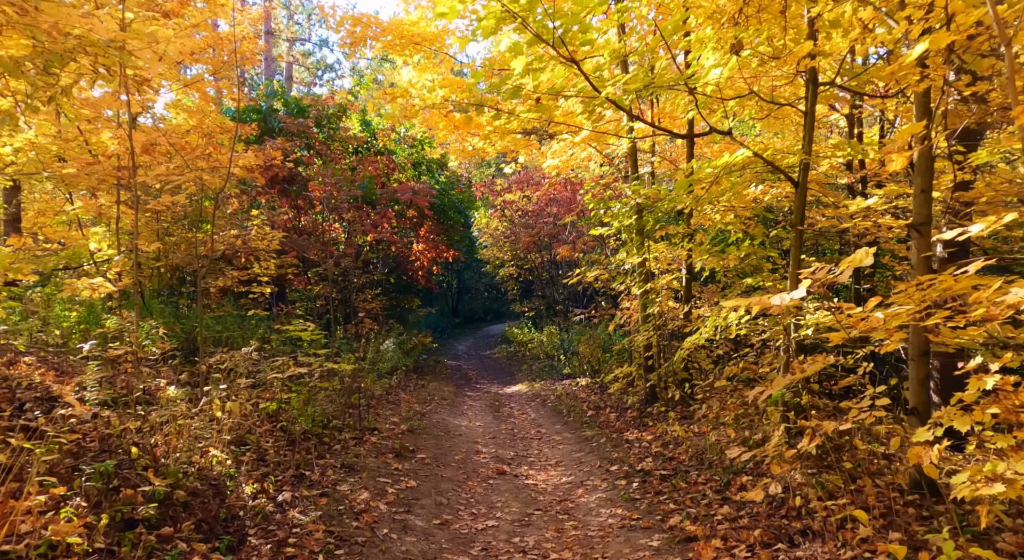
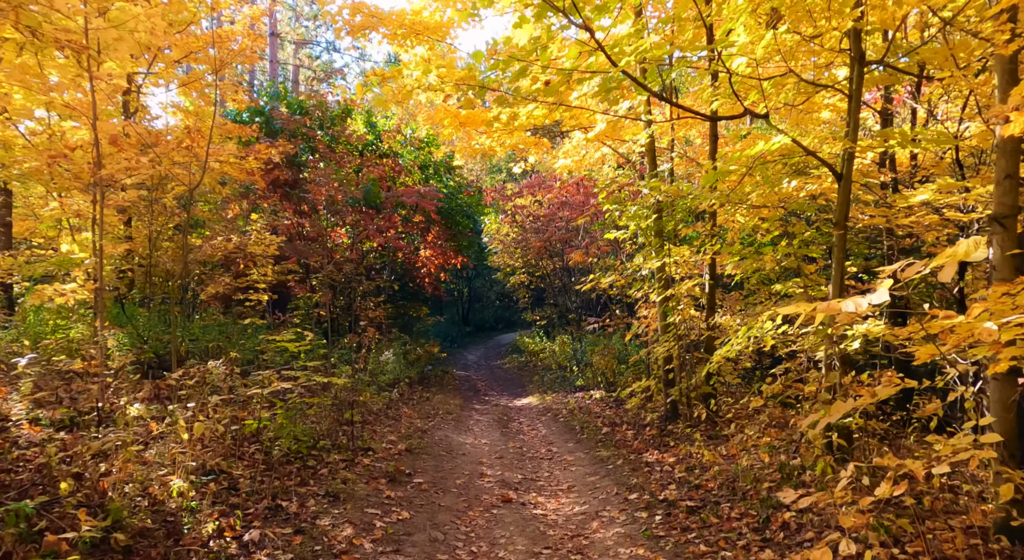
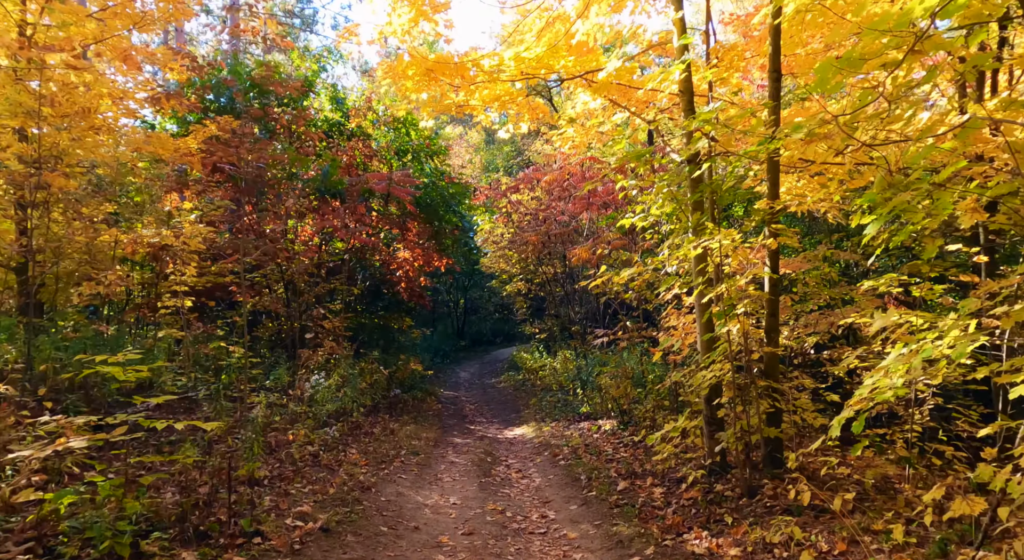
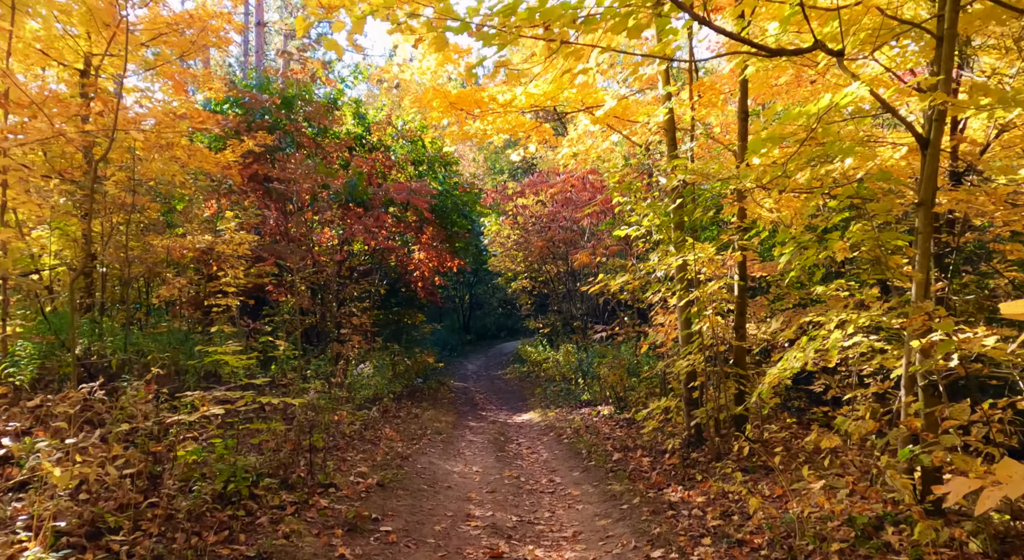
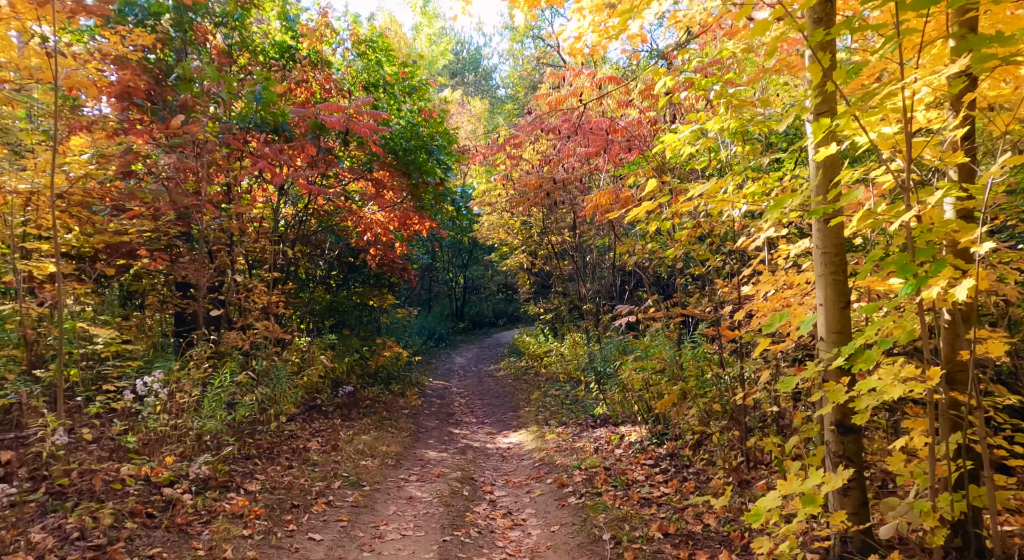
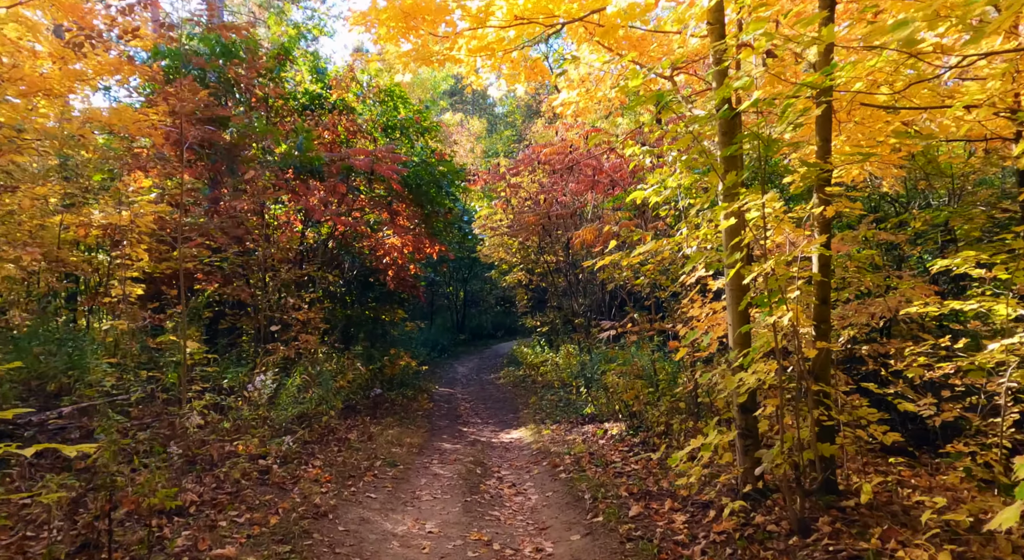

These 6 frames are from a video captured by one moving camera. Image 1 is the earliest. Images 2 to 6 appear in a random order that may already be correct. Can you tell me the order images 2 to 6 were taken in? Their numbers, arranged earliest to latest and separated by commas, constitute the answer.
2, 4, 3, 6, 5
